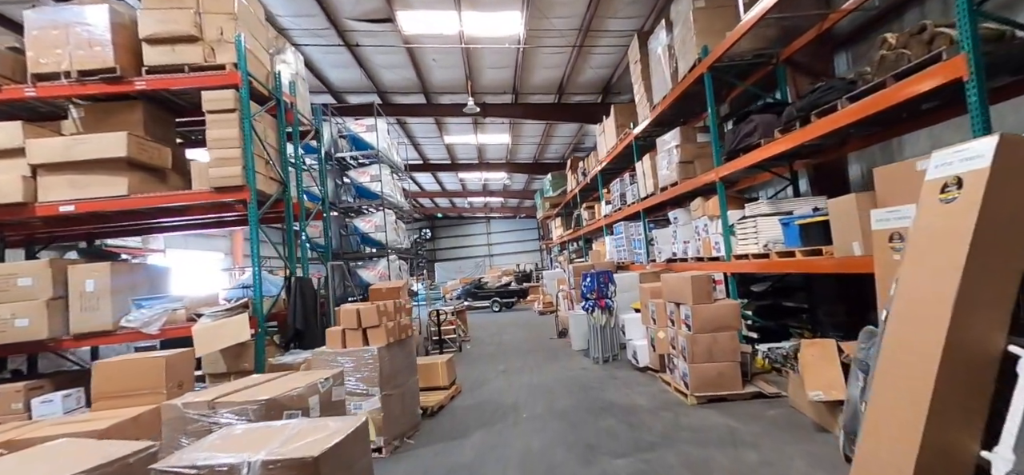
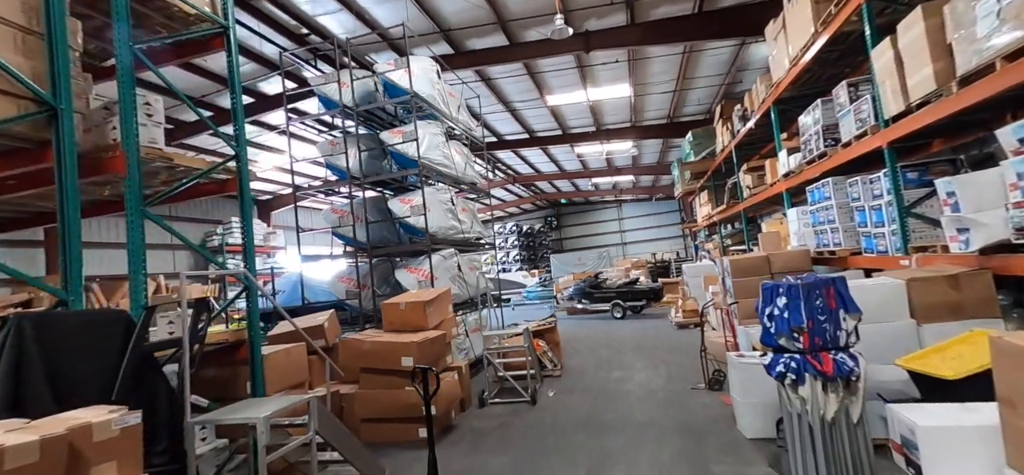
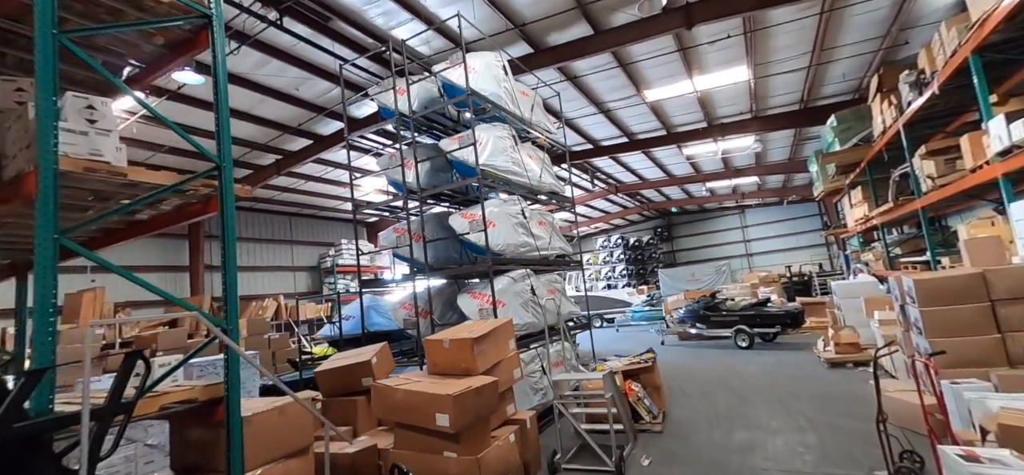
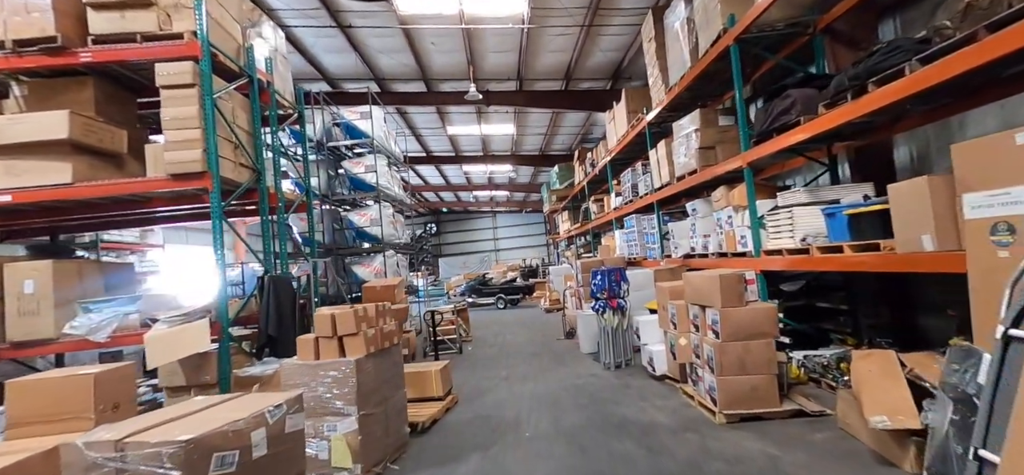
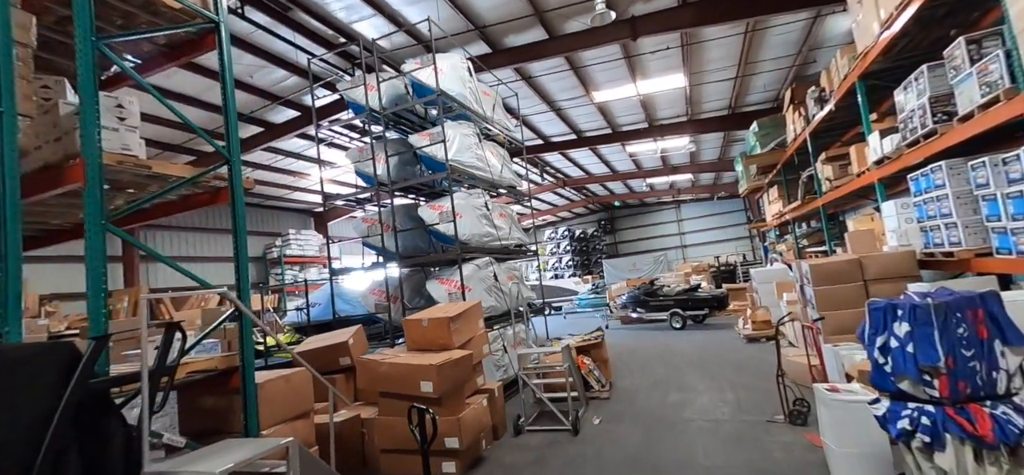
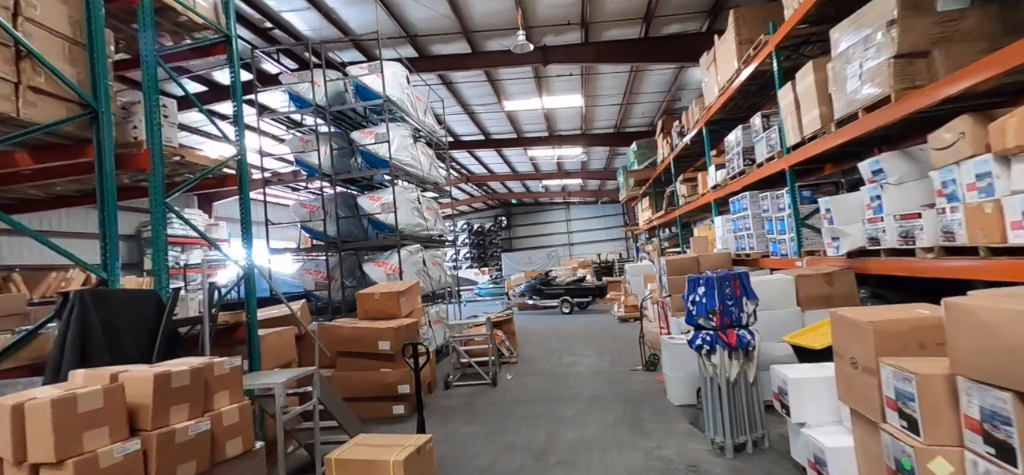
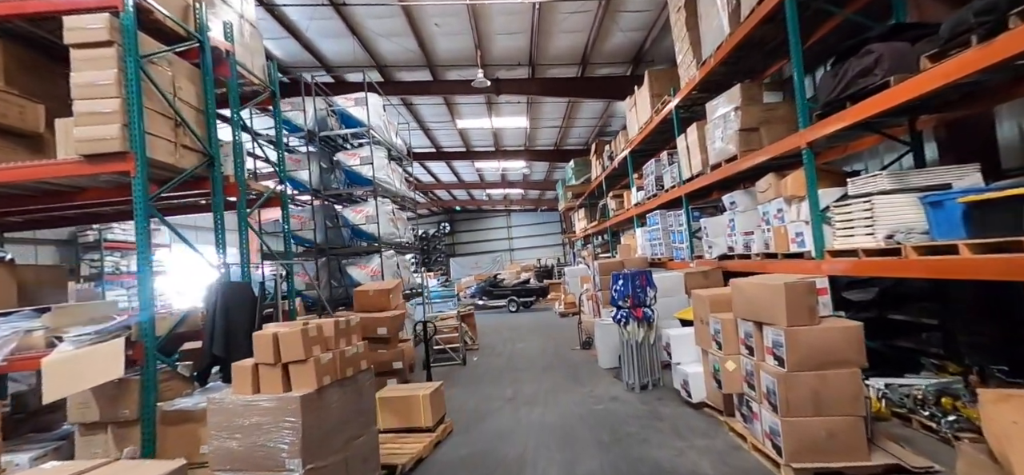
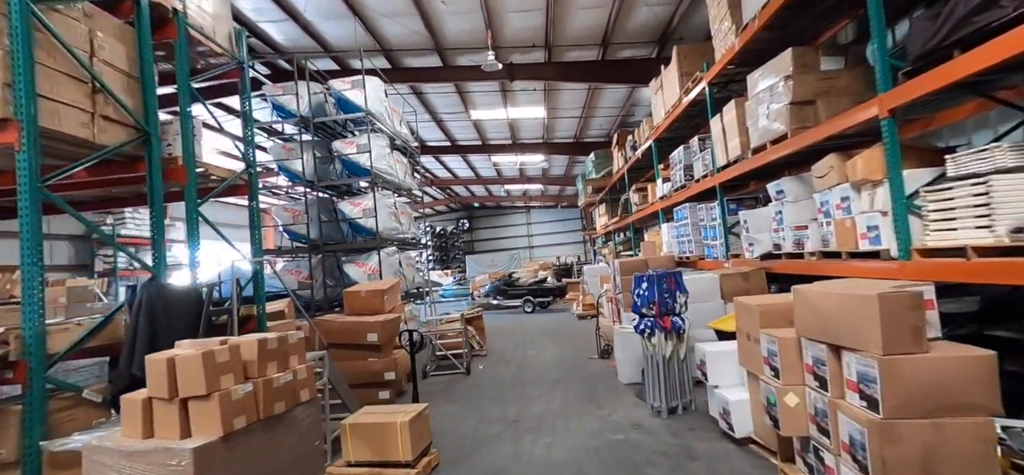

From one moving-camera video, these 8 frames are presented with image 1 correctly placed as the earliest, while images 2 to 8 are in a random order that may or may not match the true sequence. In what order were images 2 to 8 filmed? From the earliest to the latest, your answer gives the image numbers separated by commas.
4, 7, 8, 6, 2, 5, 3
